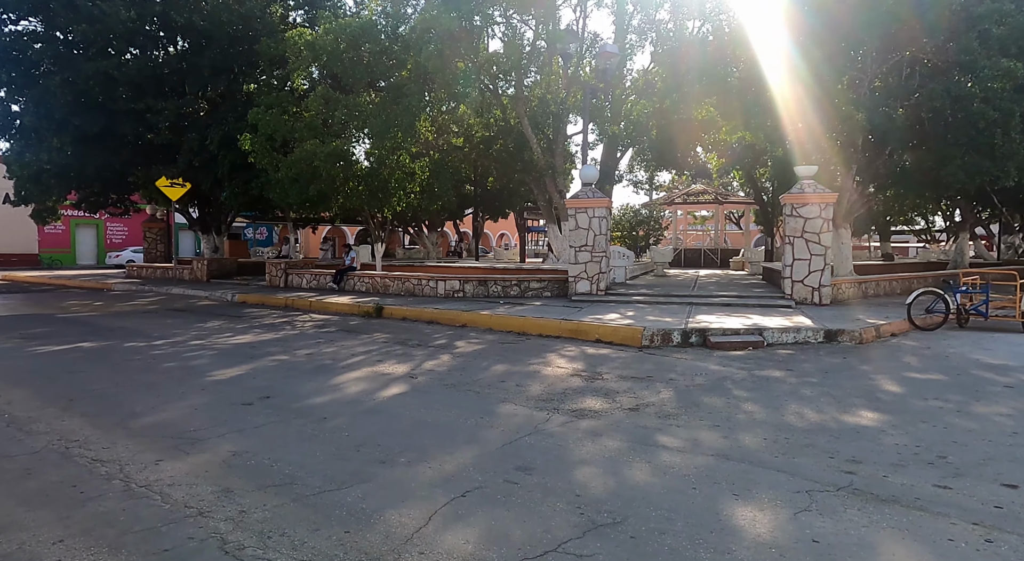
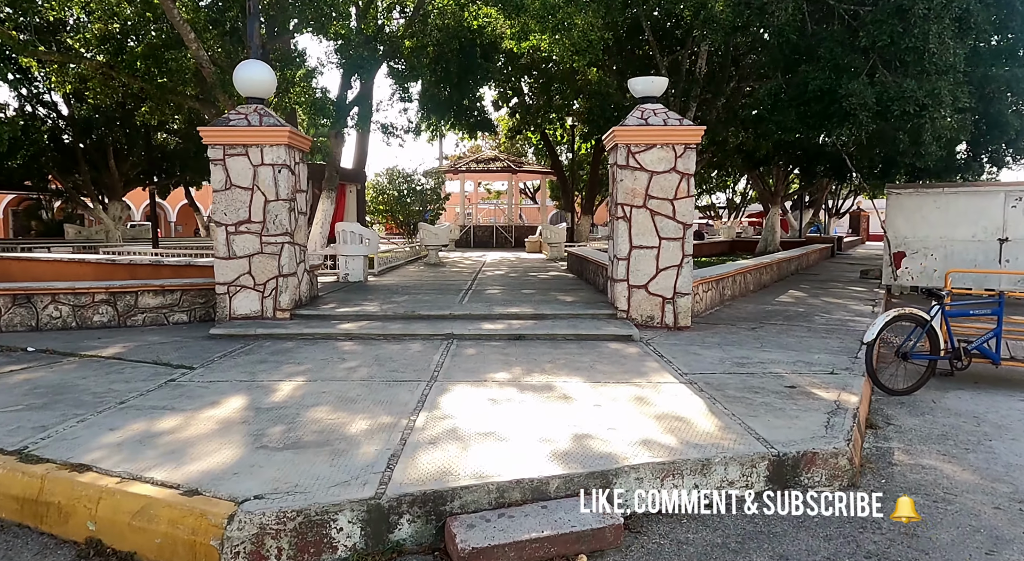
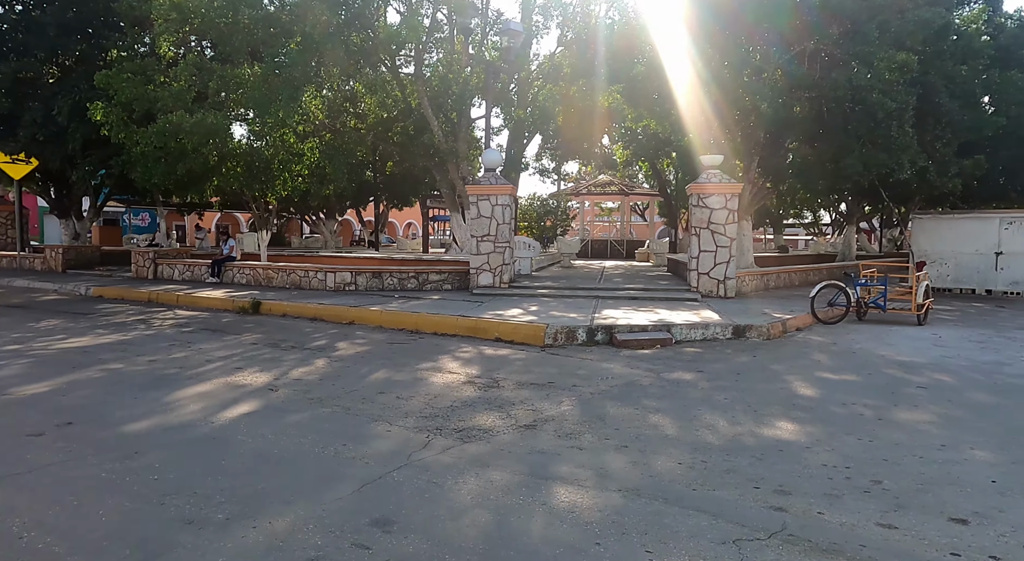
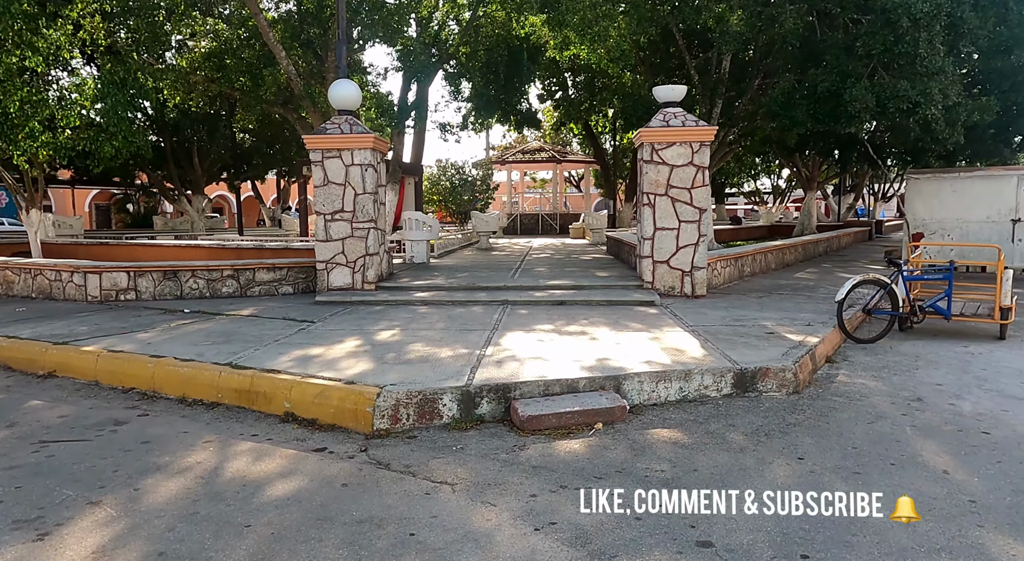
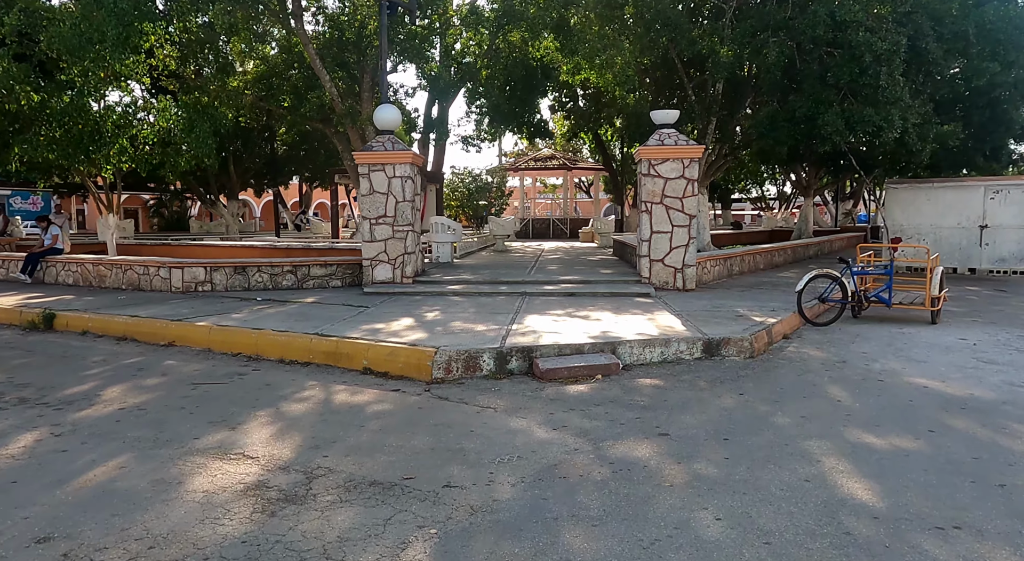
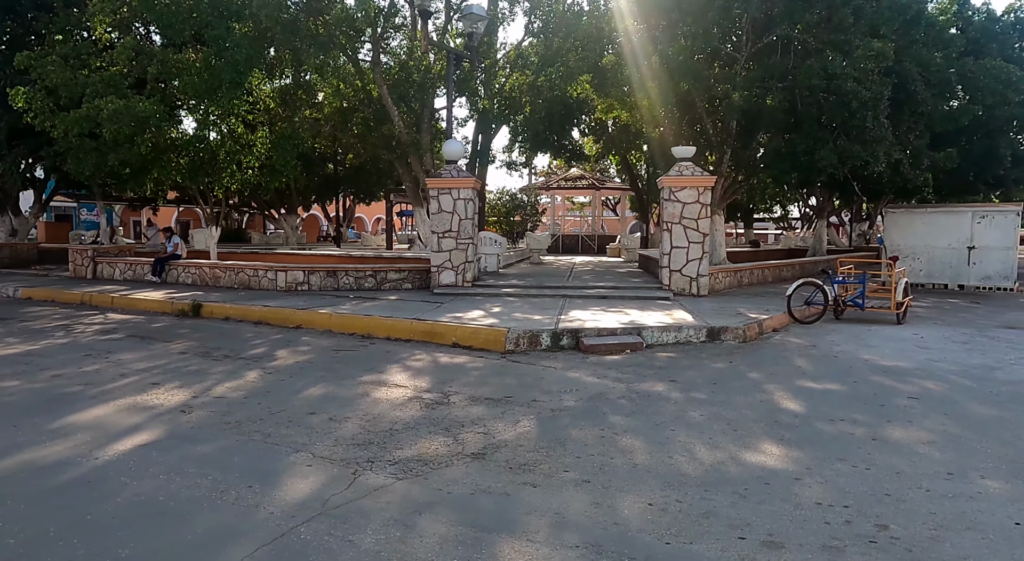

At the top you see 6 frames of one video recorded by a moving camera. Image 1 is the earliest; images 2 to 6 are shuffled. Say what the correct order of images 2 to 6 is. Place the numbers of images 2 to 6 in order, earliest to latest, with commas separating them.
3, 6, 5, 4, 2
